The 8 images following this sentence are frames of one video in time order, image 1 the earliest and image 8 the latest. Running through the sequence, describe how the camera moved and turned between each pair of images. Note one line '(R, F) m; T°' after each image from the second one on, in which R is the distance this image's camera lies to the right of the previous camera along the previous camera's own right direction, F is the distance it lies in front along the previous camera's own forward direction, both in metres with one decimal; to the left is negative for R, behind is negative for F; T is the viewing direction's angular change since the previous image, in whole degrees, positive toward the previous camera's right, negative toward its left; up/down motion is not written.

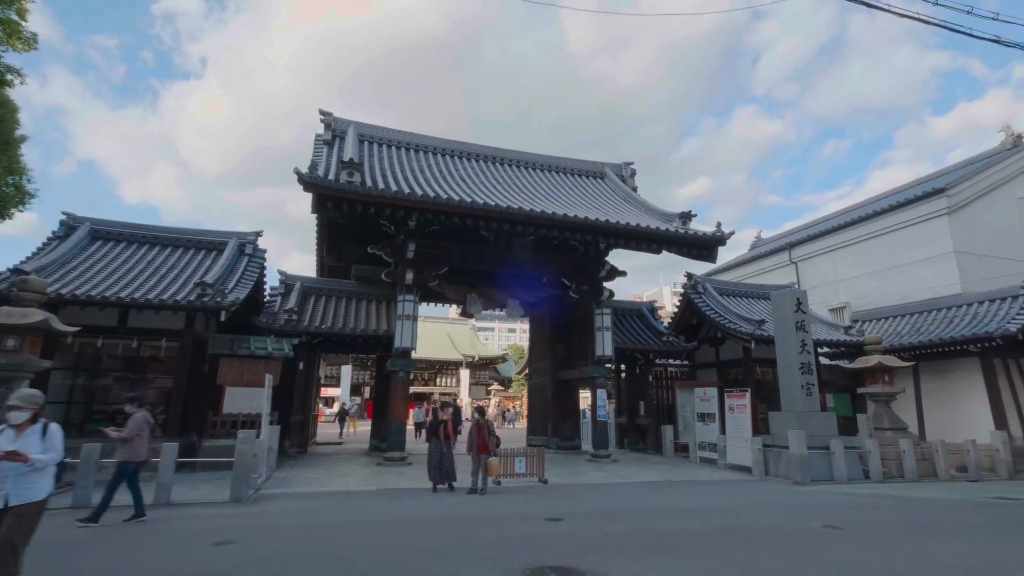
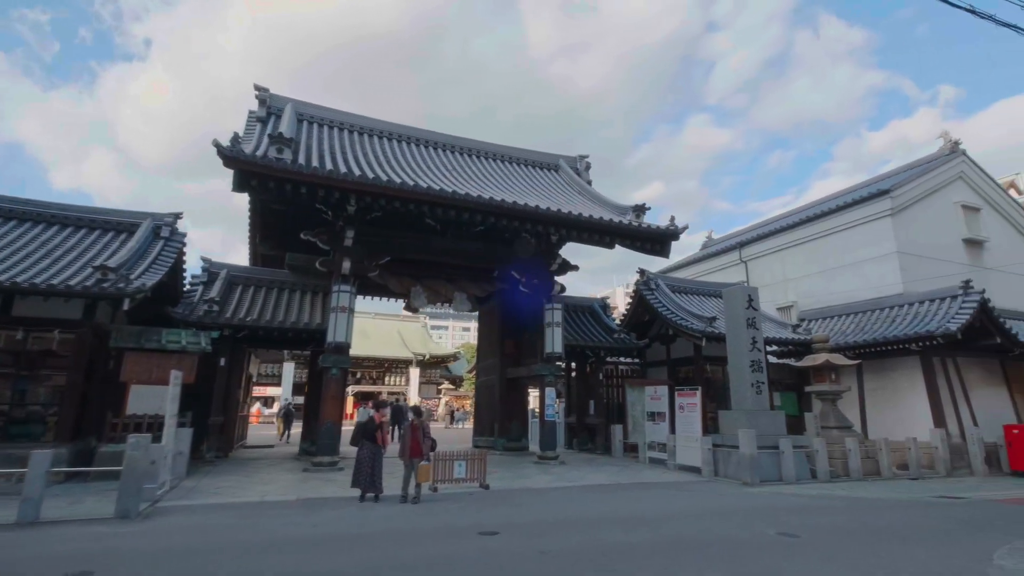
(+0.2, +0.7) m; +5°
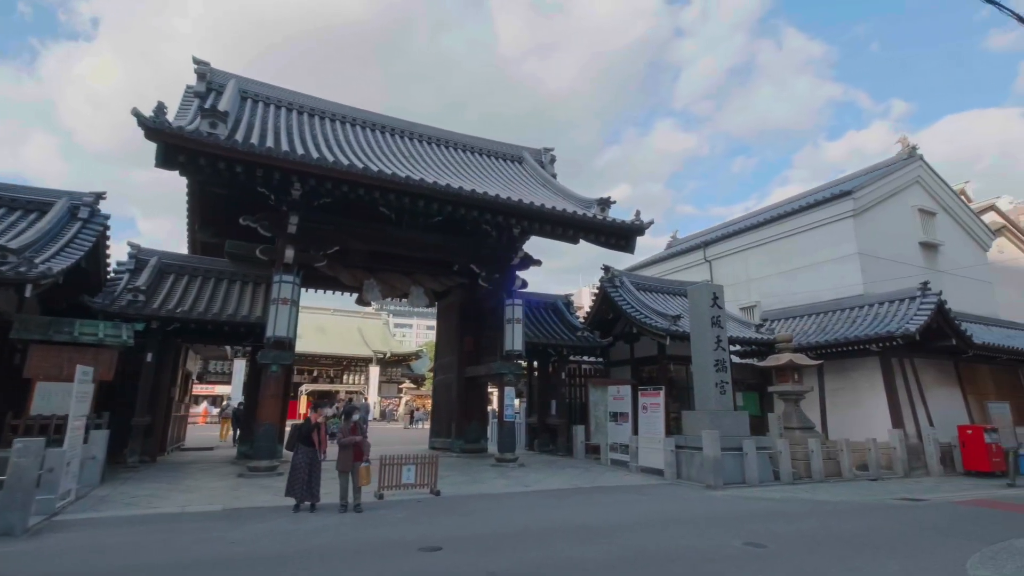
(+0.2, +0.6) m; +4°
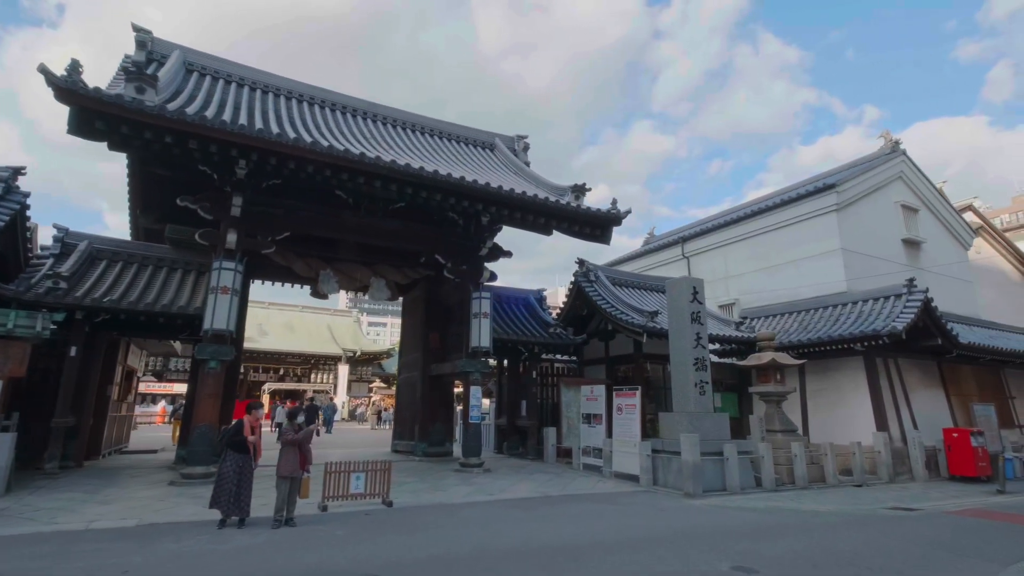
(+0.2, +0.8) m; +2°
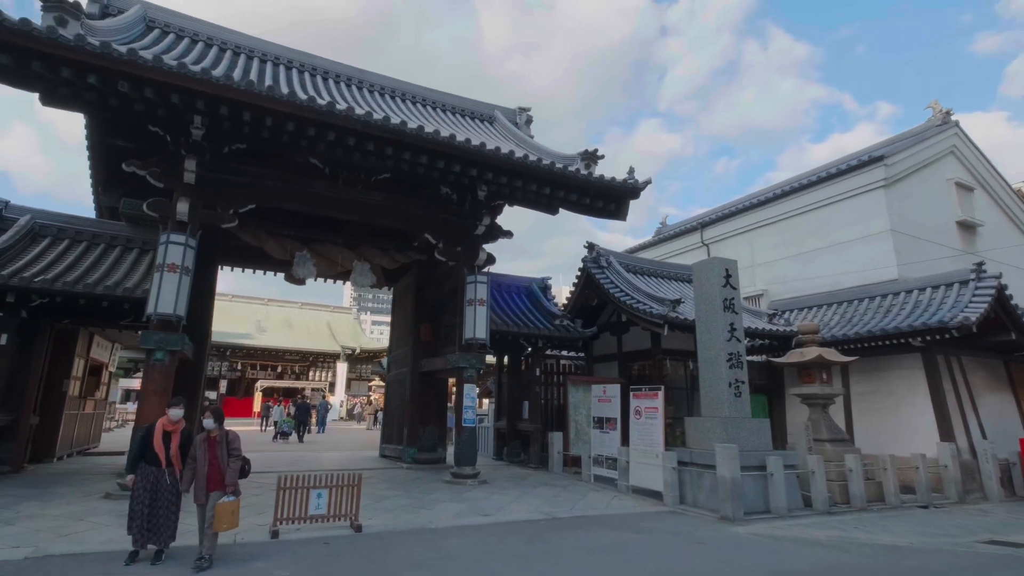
(+0.1, +1.4) m; -1°
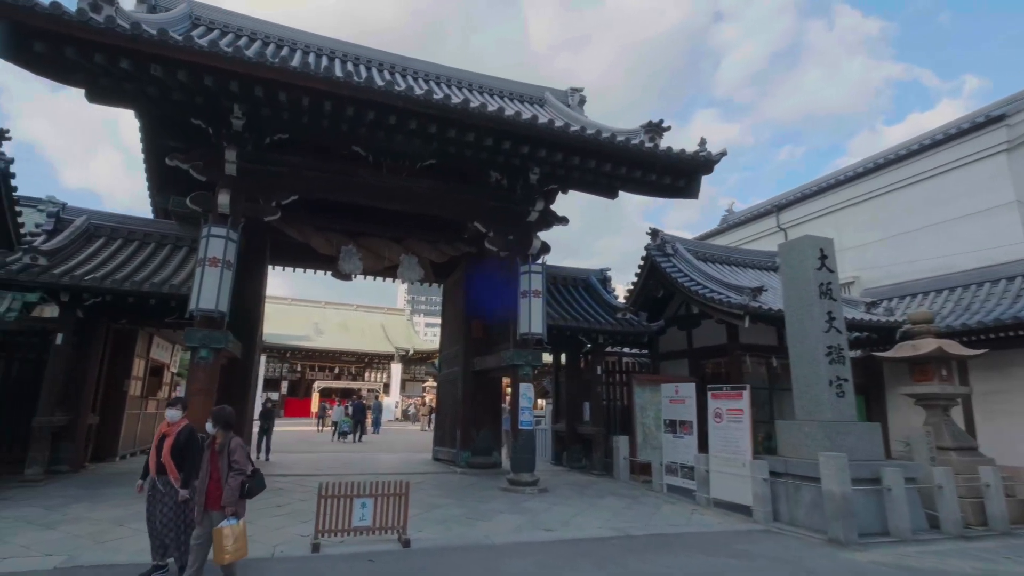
(-0.1, +0.8) m; -6°
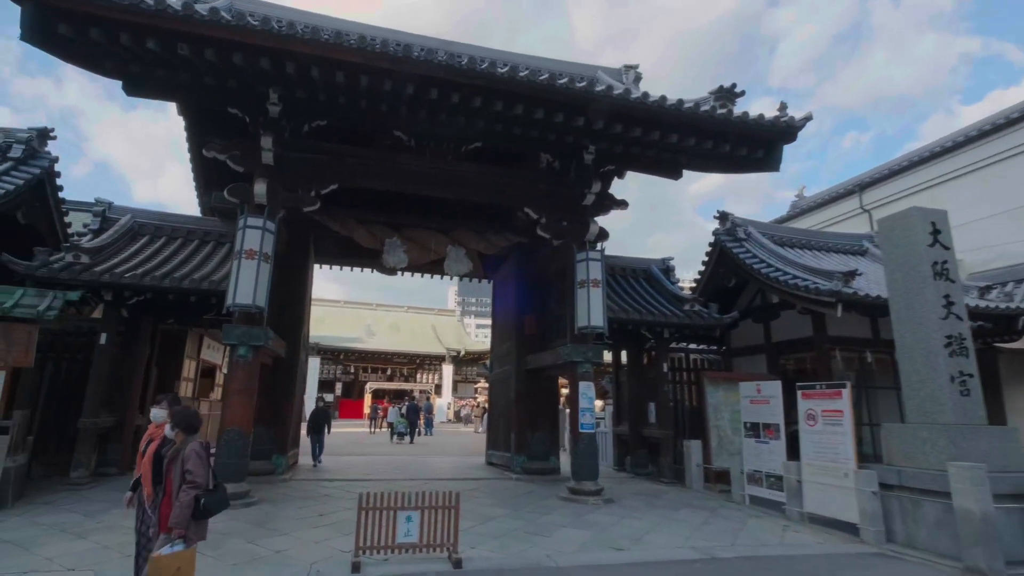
(-0.1, +0.7) m; -5°
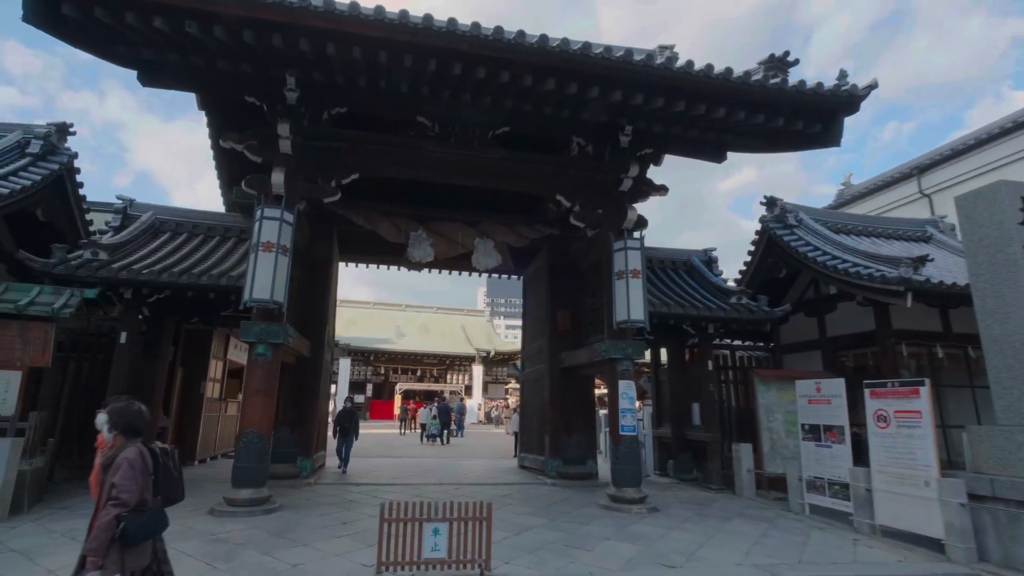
(-0.1, +0.5) m; -3°
